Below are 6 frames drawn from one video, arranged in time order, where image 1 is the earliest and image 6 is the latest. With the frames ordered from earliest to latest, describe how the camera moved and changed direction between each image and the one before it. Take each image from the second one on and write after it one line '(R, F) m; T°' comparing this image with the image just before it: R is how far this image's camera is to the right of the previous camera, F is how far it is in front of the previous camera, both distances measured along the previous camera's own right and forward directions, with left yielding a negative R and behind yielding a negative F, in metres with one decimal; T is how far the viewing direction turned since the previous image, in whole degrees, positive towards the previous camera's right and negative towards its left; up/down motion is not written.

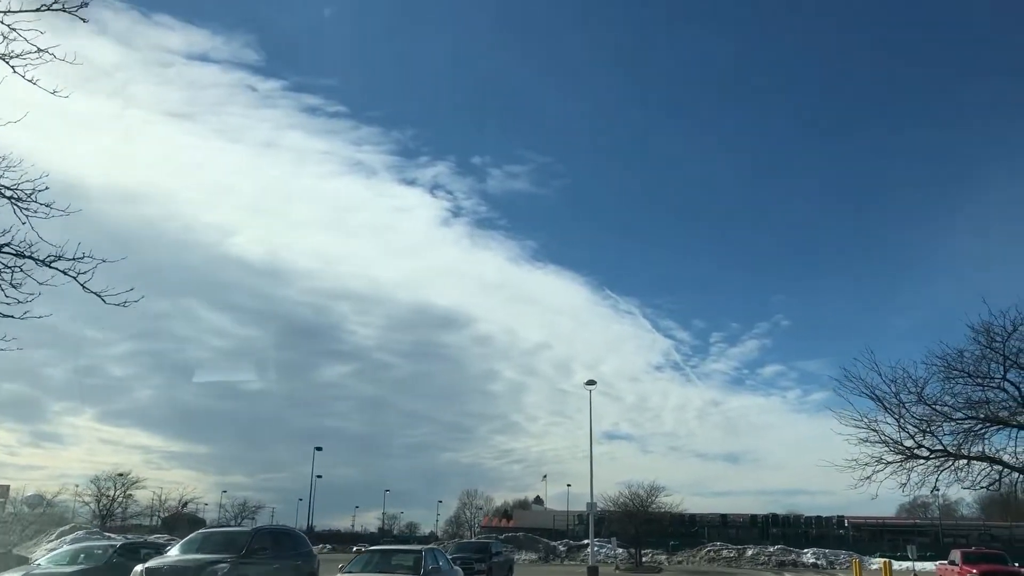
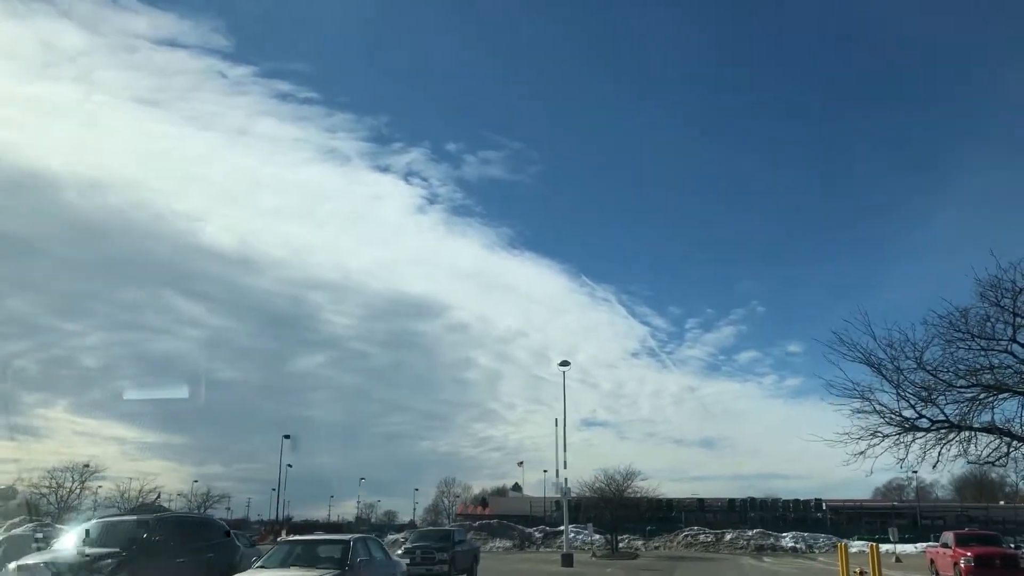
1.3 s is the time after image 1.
(+0.1, +0.7) m; +1°
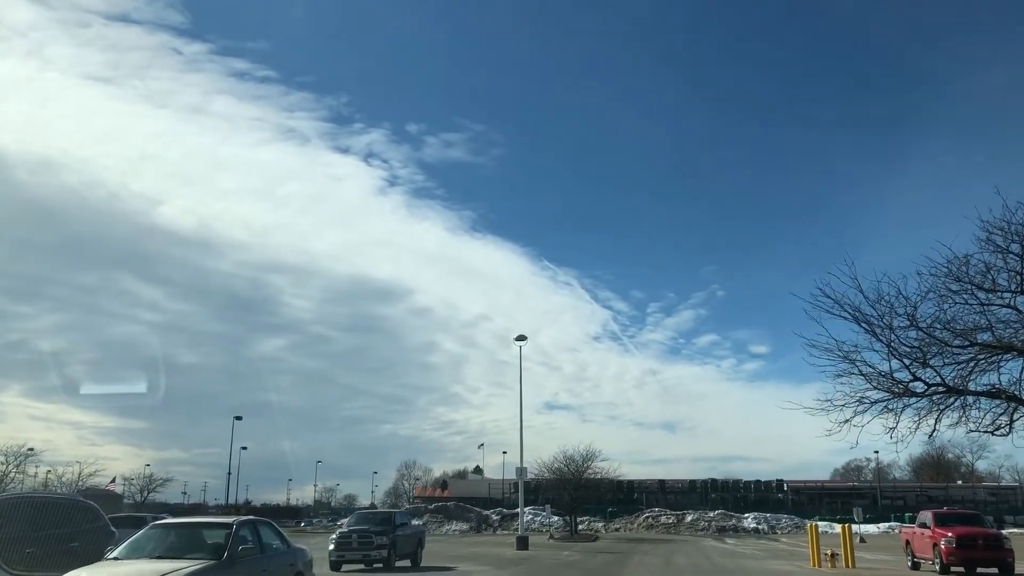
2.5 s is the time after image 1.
(+0.1, +0.7) m; +2°
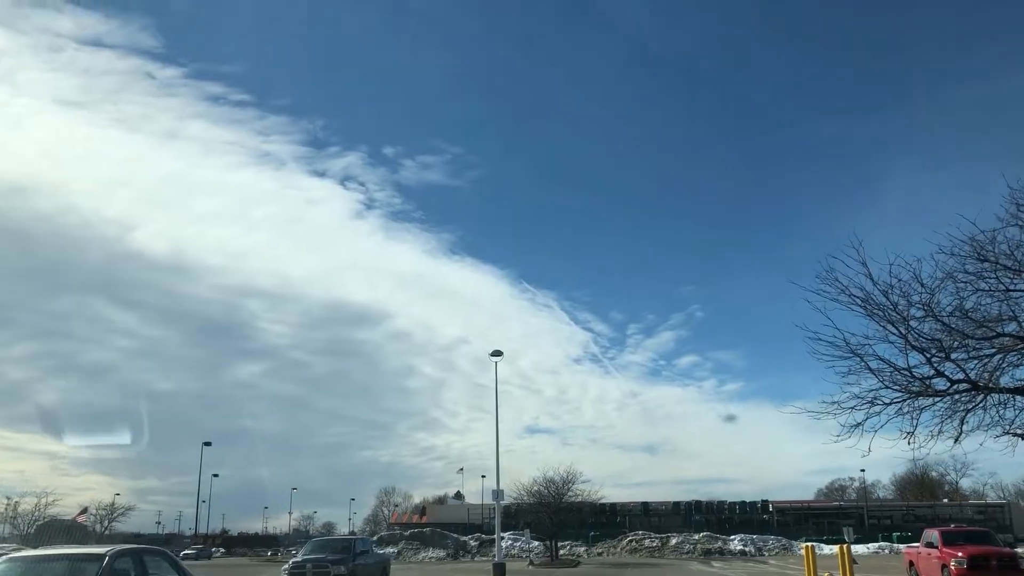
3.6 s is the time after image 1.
(+0.1, +0.6) m; +1°
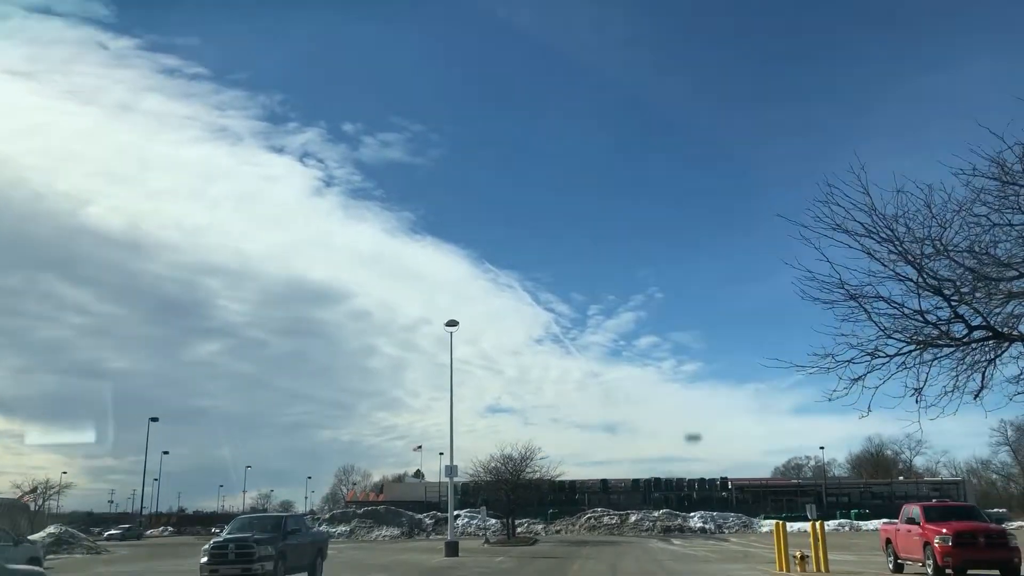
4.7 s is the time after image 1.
(+0.1, +0.7) m; +2°
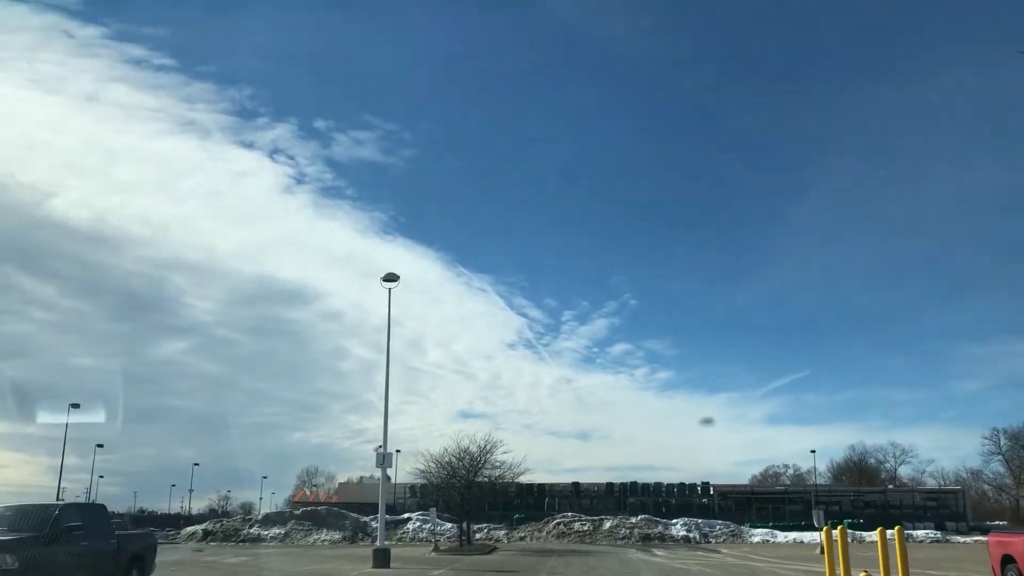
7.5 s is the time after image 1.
(+0.2, +2.6) m; +2°
